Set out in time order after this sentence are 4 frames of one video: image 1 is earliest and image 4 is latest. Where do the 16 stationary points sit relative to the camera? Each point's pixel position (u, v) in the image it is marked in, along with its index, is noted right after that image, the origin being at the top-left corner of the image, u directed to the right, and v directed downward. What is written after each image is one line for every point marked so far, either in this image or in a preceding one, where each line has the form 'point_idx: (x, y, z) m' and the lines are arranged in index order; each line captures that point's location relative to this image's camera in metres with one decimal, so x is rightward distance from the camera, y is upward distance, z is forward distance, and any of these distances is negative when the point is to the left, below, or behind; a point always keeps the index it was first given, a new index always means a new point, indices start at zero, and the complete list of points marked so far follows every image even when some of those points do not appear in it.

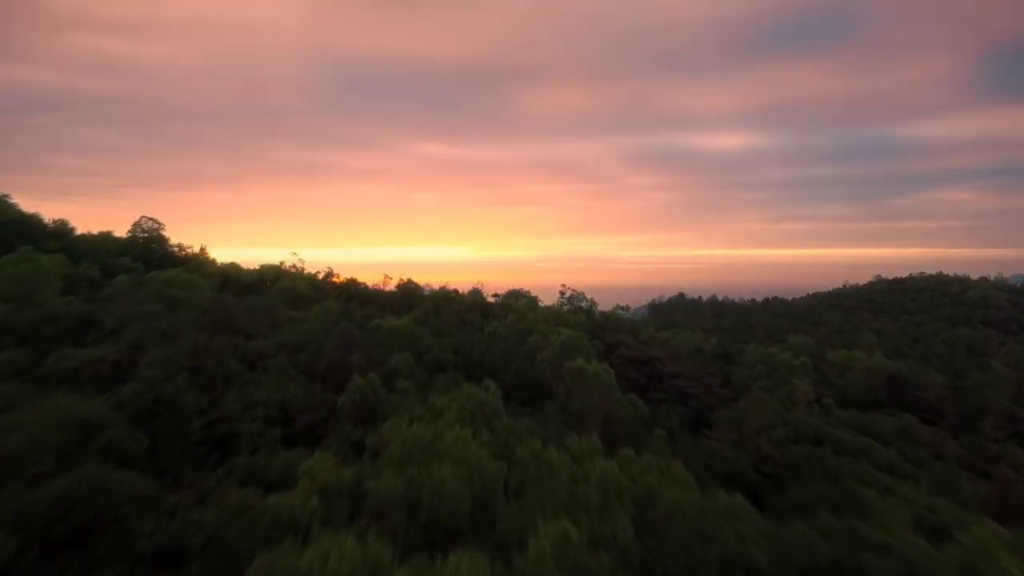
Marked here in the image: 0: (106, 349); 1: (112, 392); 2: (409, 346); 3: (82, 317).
0: (-6.9, -1.0, +11.2) m
1: (-6.3, -1.6, +10.4) m
2: (-2.4, -1.4, +15.6) m
3: (-8.2, -0.6, +12.5) m
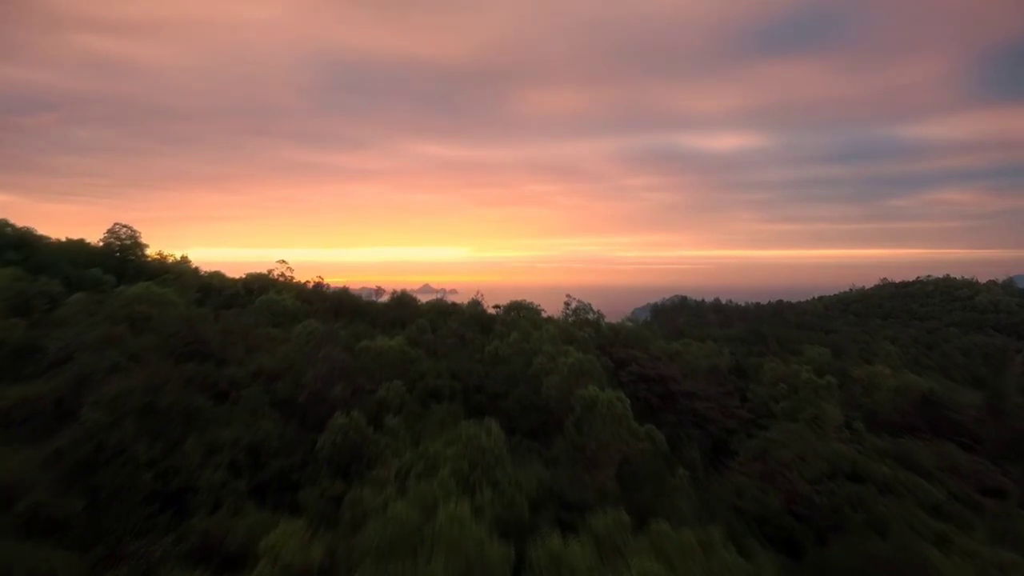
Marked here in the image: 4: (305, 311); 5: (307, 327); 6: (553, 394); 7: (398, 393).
0: (-6.8, -1.4, +9.6) m
1: (-6.2, -2.0, +8.8) m
2: (-2.3, -1.8, +14.0) m
3: (-8.1, -0.9, +10.9) m
4: (-6.1, -0.6, +19.4) m
5: (-5.0, -0.9, +16.0) m
6: (+0.9, -2.3, +14.2) m
7: (-2.1, -1.9, +12.3) m
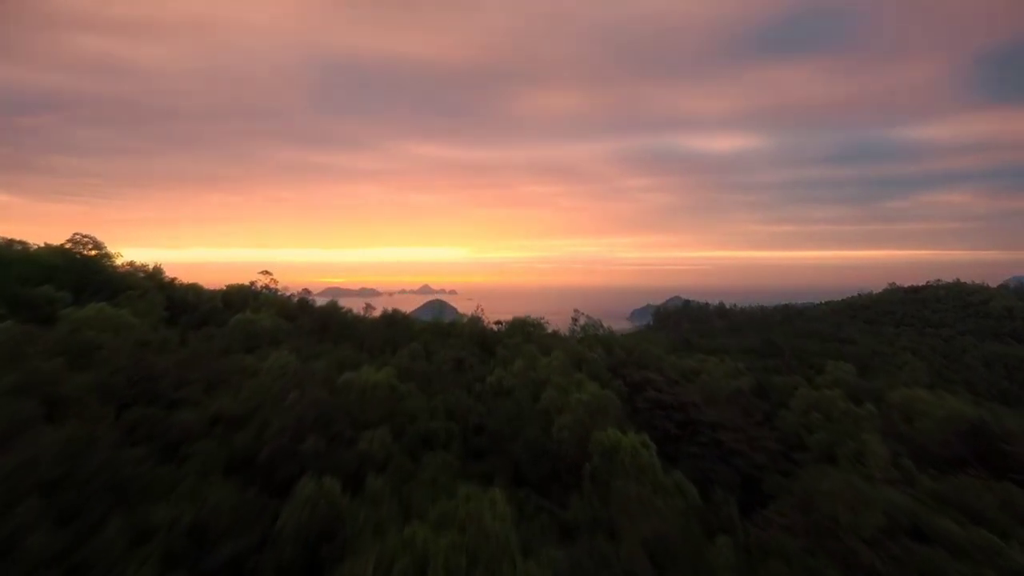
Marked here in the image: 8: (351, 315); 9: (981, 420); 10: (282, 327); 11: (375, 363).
0: (-6.7, -1.9, +7.5) m
1: (-6.1, -2.5, +6.7) m
2: (-2.2, -2.3, +11.9) m
3: (-8.0, -1.4, +8.8) m
4: (-6.0, -1.1, +17.3) m
5: (-4.9, -1.4, +14.0) m
6: (+1.0, -2.8, +12.2) m
7: (-2.0, -2.4, +10.2) m
8: (-4.9, -0.9, +19.9) m
9: (+13.2, -3.7, +18.6) m
10: (-6.1, -1.1, +17.4) m
11: (-3.0, -1.7, +14.4) m
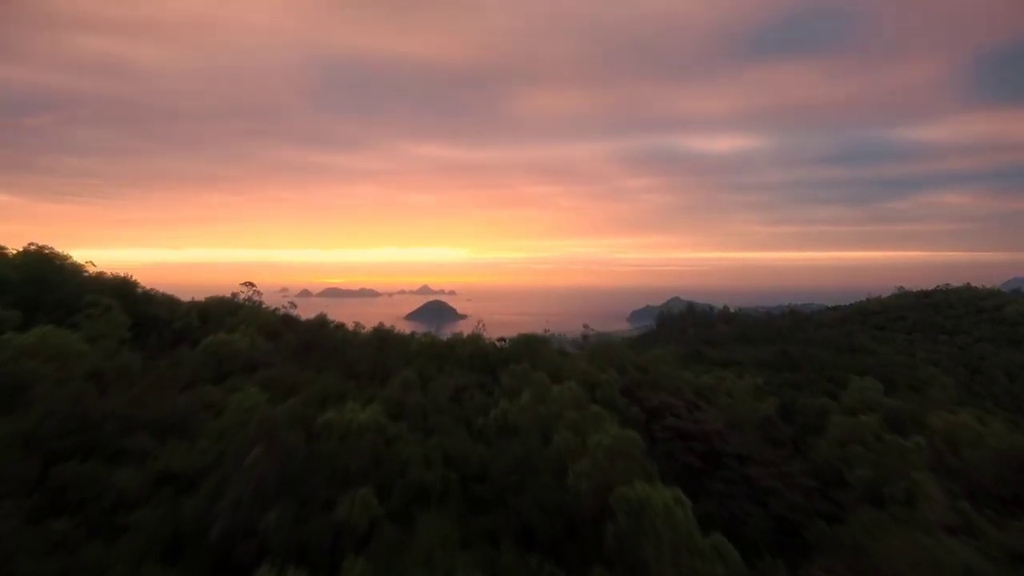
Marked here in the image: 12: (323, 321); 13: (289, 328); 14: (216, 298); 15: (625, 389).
0: (-6.5, -2.3, +5.6) m
1: (-6.0, -2.9, +4.8) m
2: (-2.1, -2.7, +10.1) m
3: (-7.8, -1.8, +6.9) m
4: (-5.8, -1.5, +15.4) m
5: (-4.7, -1.8, +12.1) m
6: (+1.1, -3.2, +10.3) m
7: (-1.9, -2.8, +8.3) m
8: (-4.7, -1.3, +18.0) m
9: (+13.4, -4.2, +16.7) m
10: (-6.0, -1.5, +15.5) m
11: (-2.8, -2.1, +12.5) m
12: (-5.4, -0.9, +18.7) m
13: (-6.4, -1.1, +18.6) m
14: (-8.8, -0.4, +19.4) m
15: (+3.3, -2.9, +18.6) m
